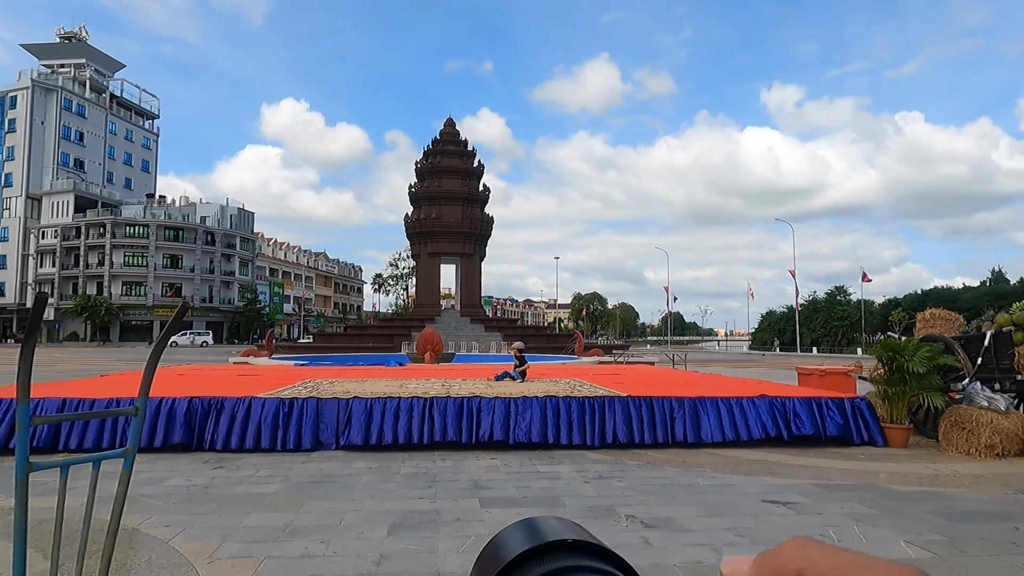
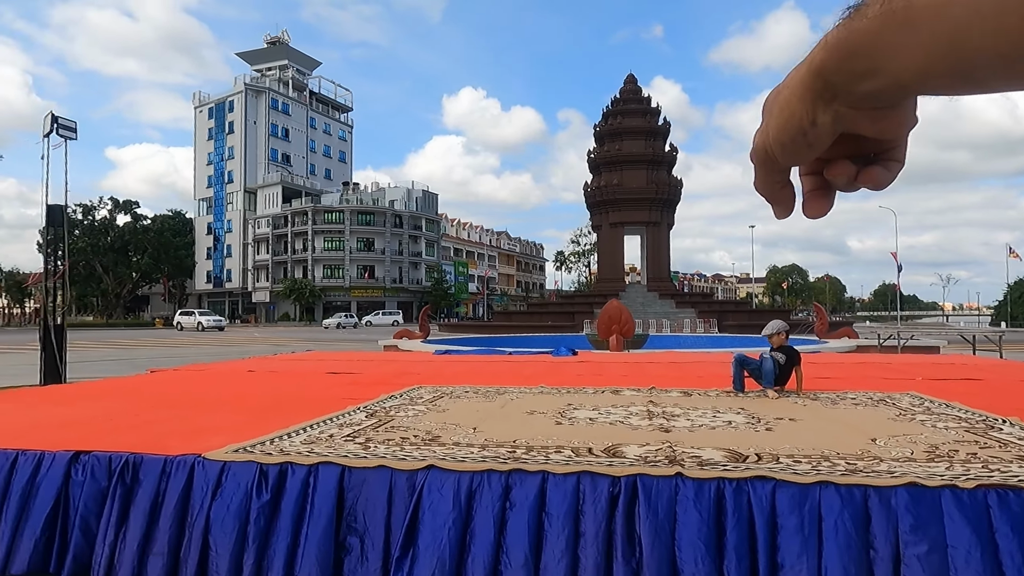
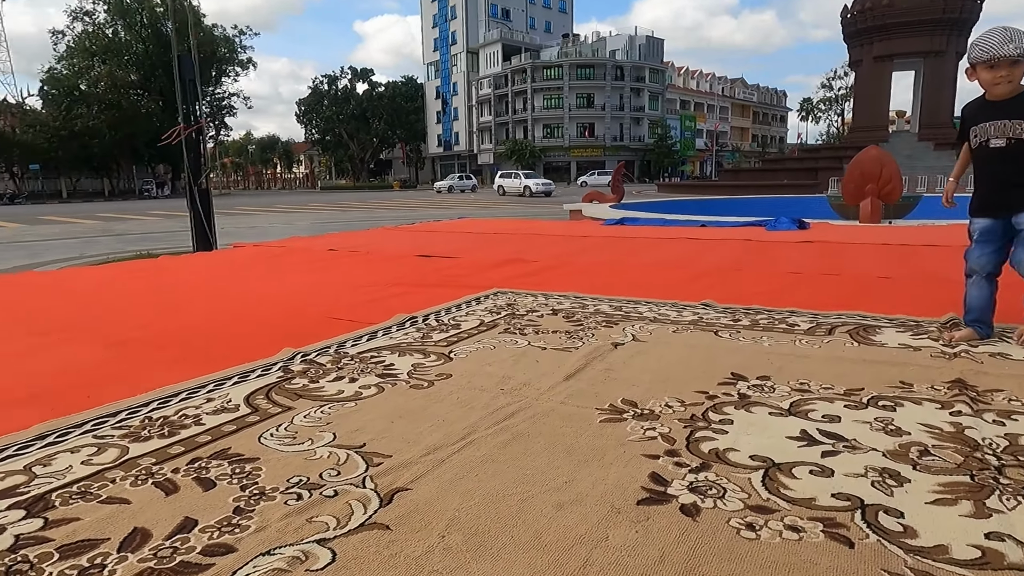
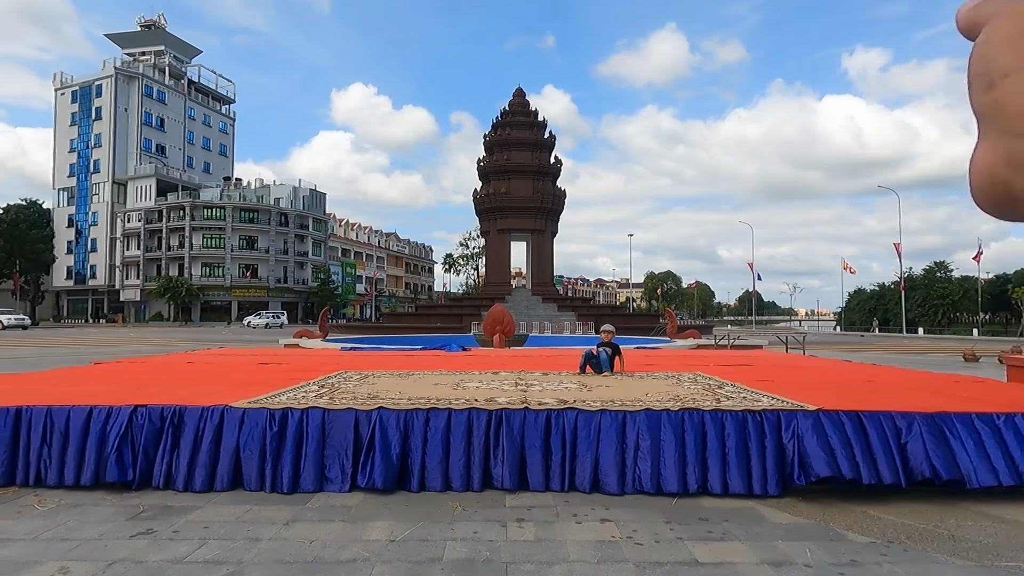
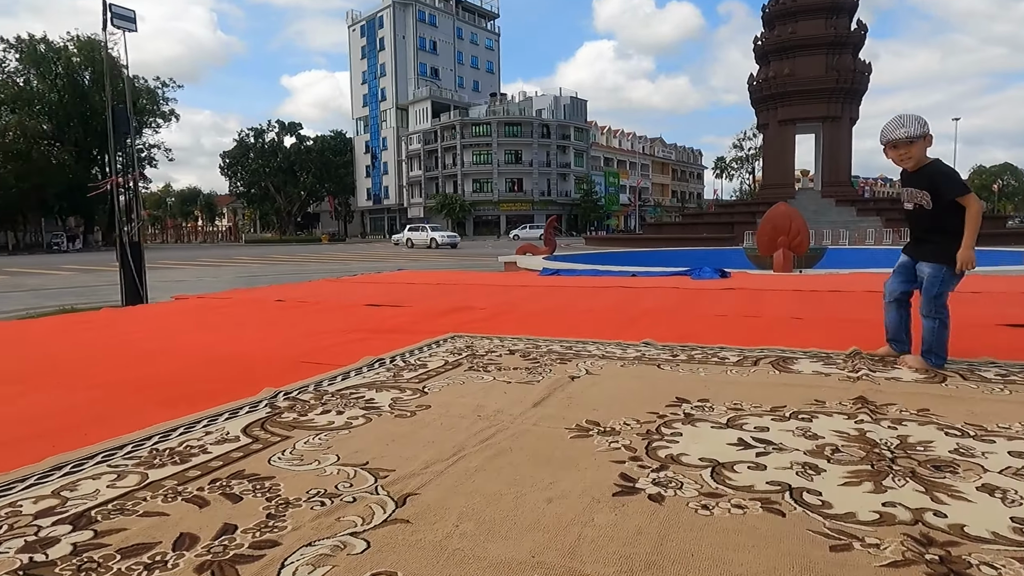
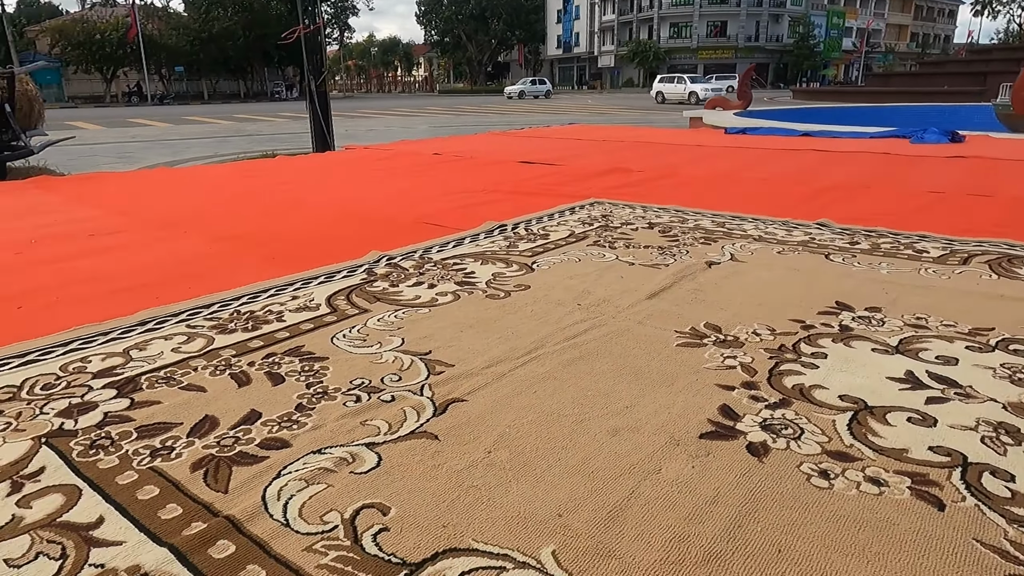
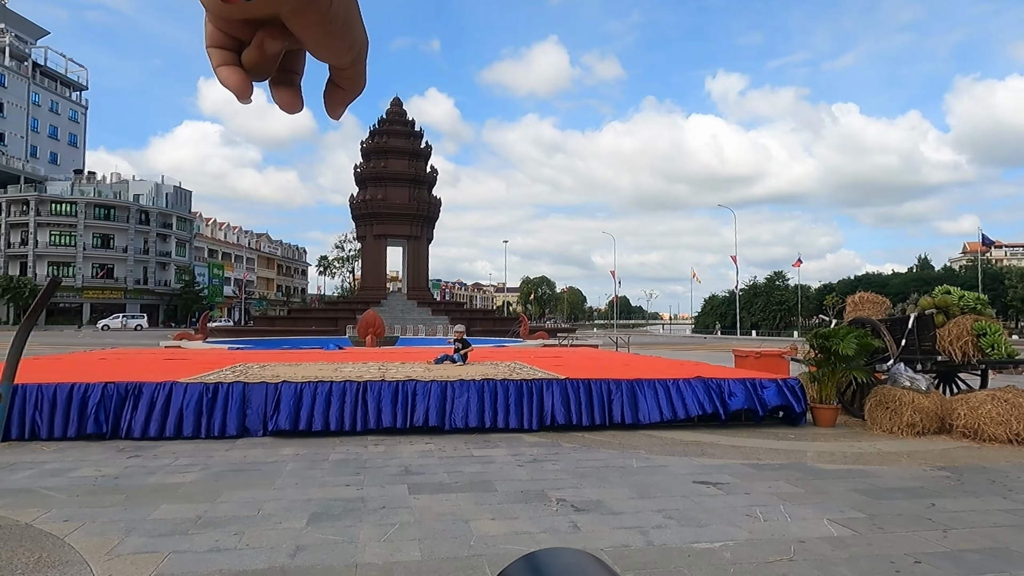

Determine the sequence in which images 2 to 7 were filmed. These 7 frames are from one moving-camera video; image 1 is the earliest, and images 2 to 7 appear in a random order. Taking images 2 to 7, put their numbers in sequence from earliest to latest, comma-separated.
7, 4, 2, 5, 3, 6
